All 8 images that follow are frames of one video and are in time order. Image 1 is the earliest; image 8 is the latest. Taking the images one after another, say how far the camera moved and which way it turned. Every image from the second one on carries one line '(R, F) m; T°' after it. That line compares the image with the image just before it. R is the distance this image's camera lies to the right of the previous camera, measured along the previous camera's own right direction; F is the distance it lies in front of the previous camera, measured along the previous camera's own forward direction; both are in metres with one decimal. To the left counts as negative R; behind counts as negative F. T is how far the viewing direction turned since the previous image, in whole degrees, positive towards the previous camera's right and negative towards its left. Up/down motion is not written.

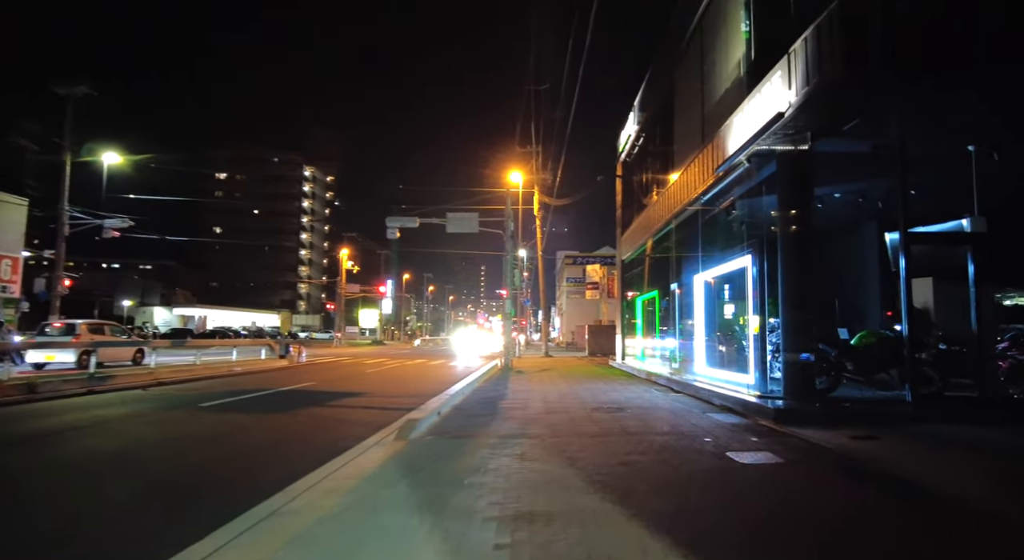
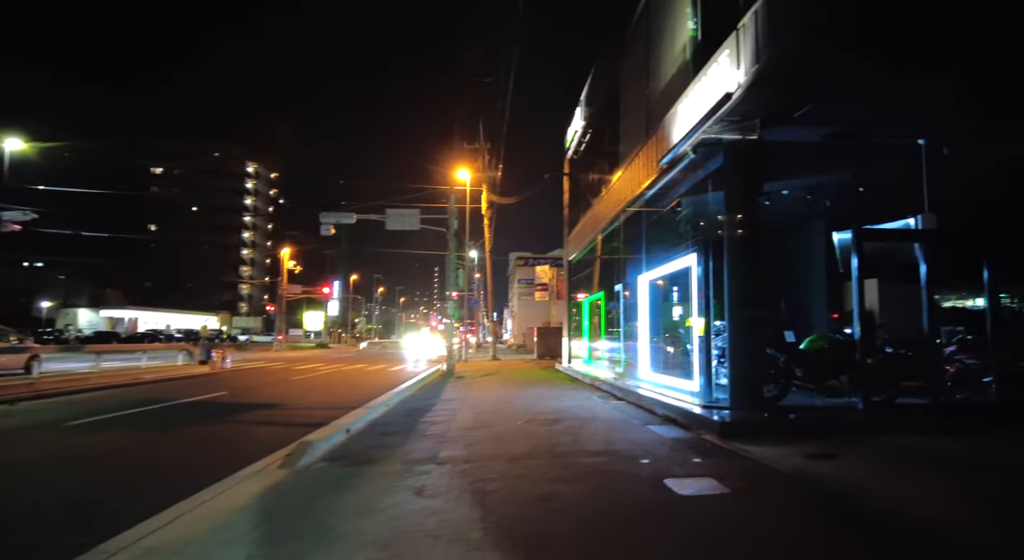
(+0.5, +1.1) m; +5°
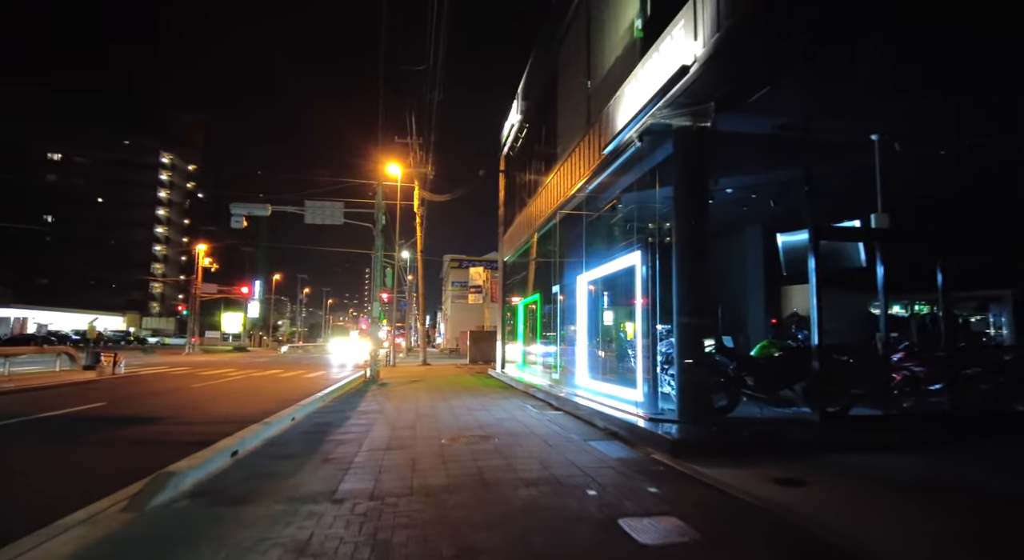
(+0.1, +1.2) m; +7°
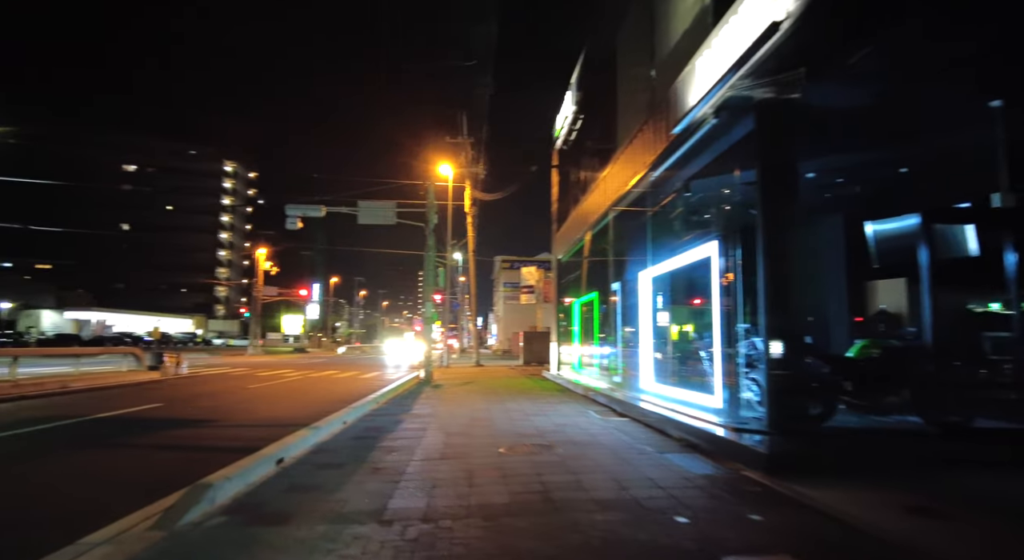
(-0.2, +0.7) m; -5°
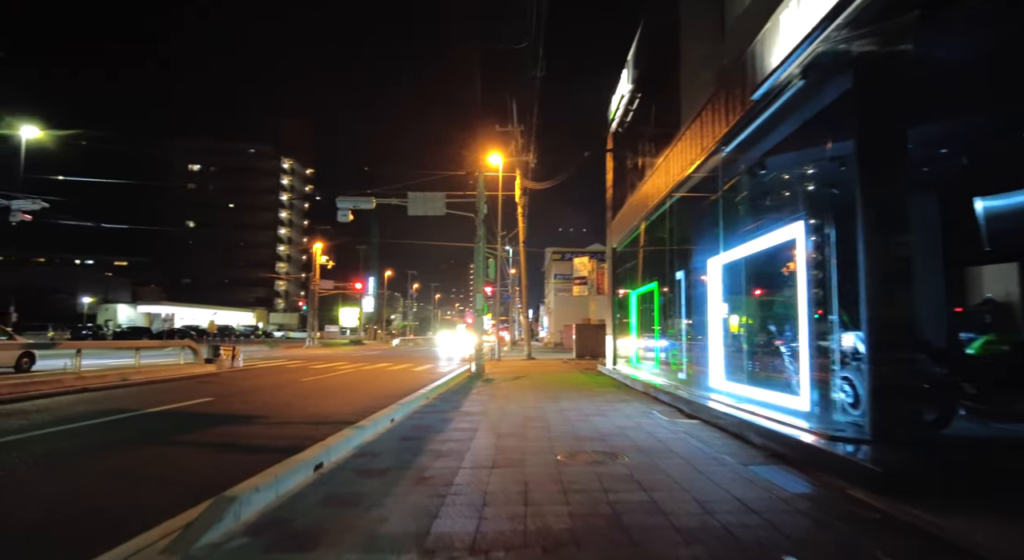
(-0.1, +0.8) m; -5°
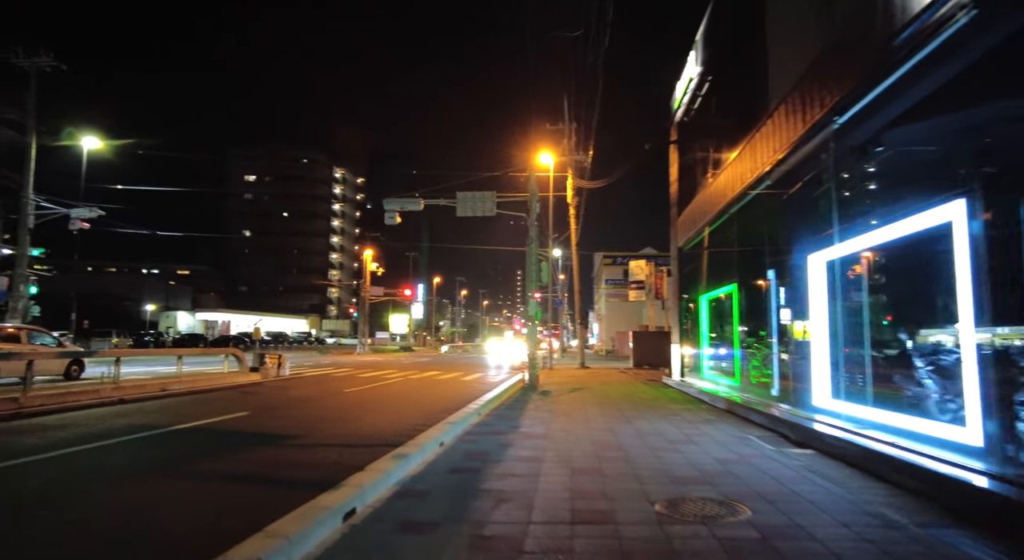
(-0.3, +1.4) m; -5°
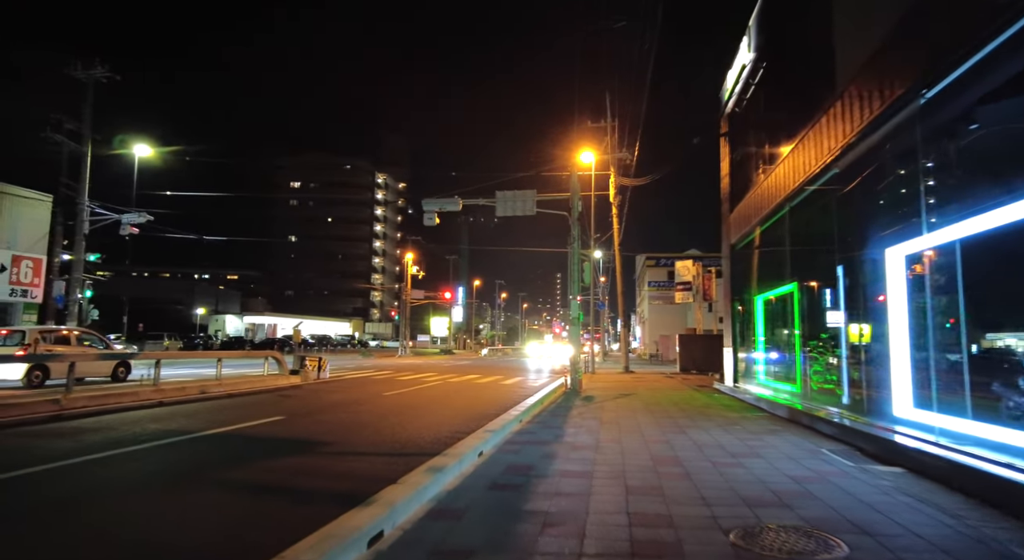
(-0.1, +0.6) m; -4°
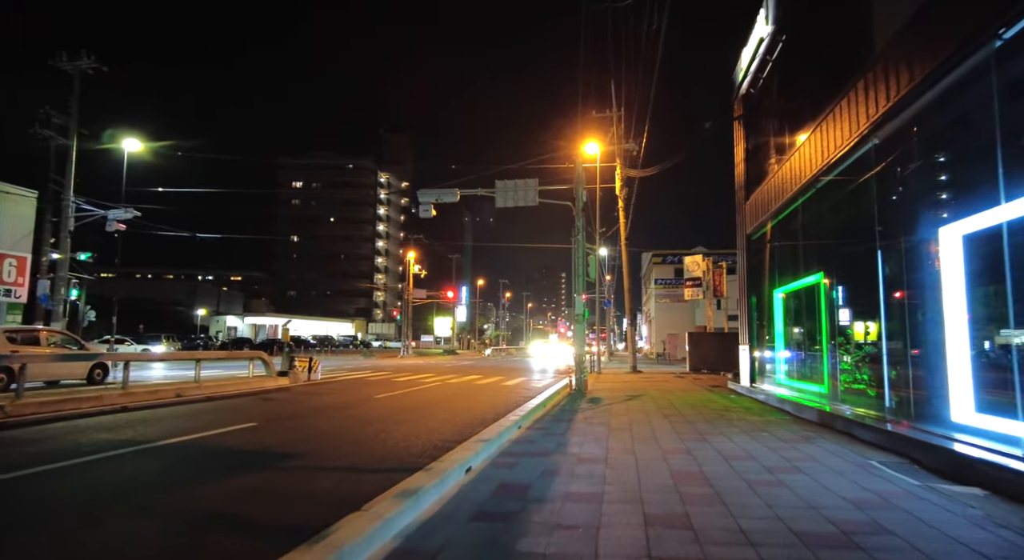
(+0.1, +1.2) m; -1°
